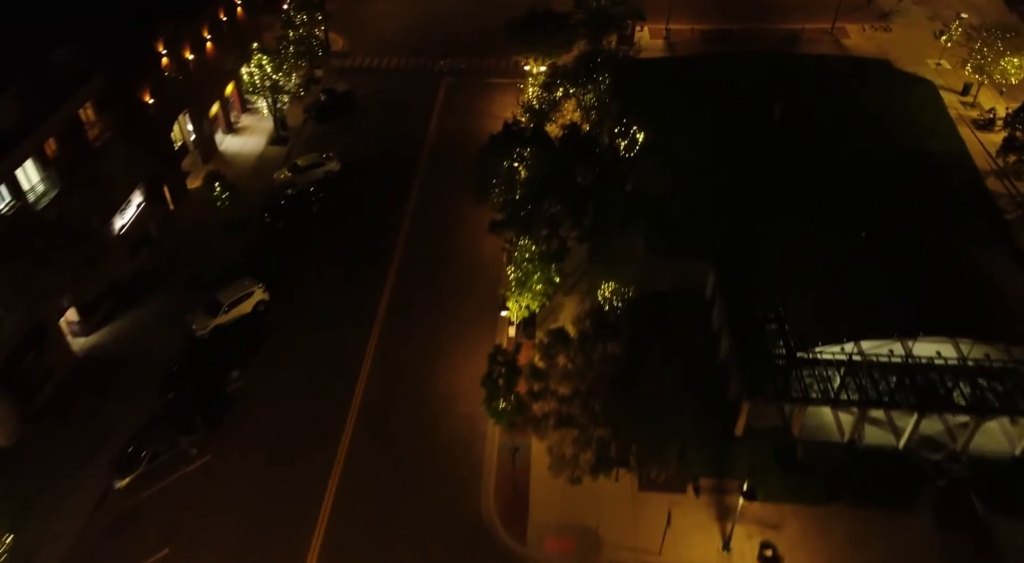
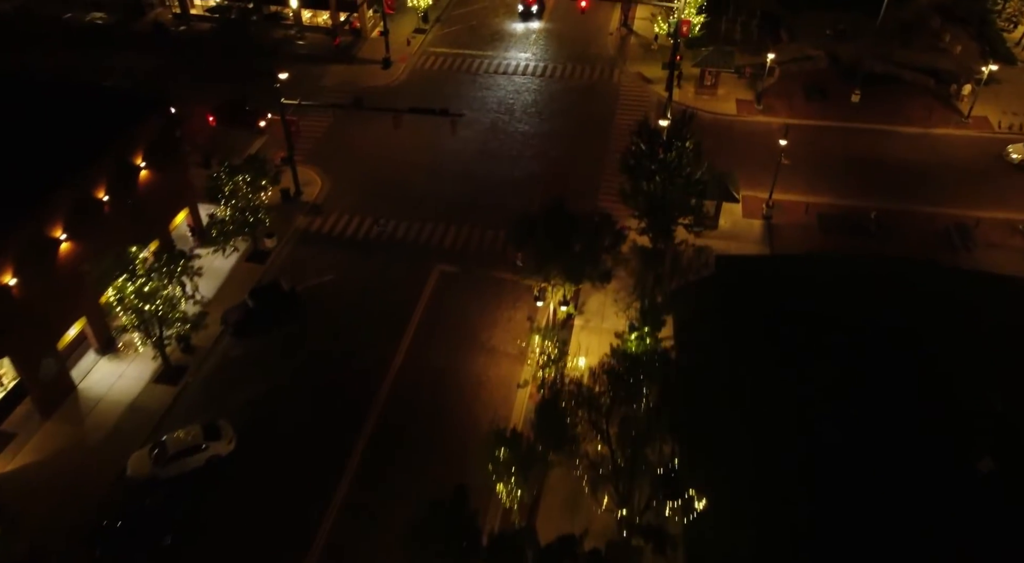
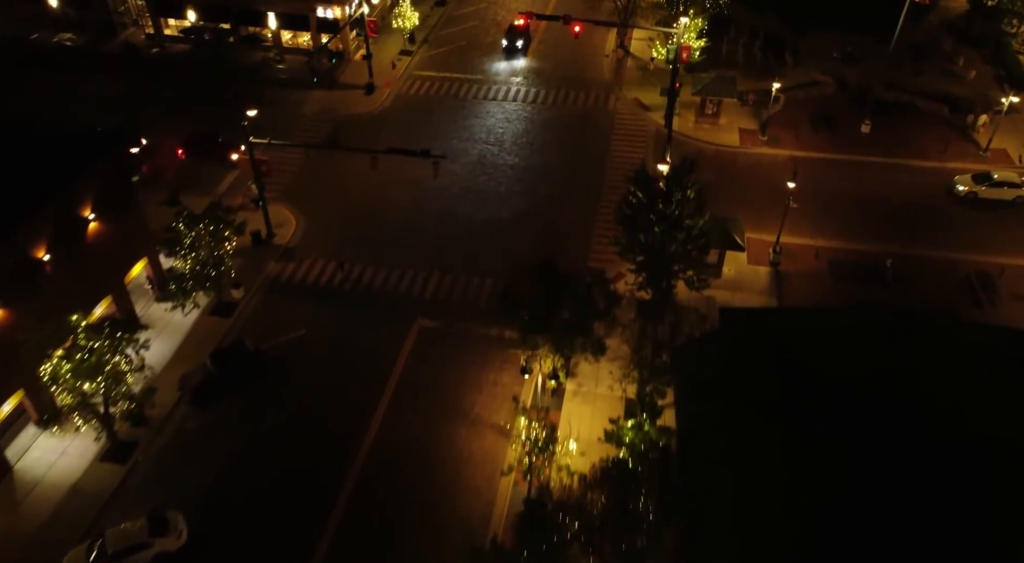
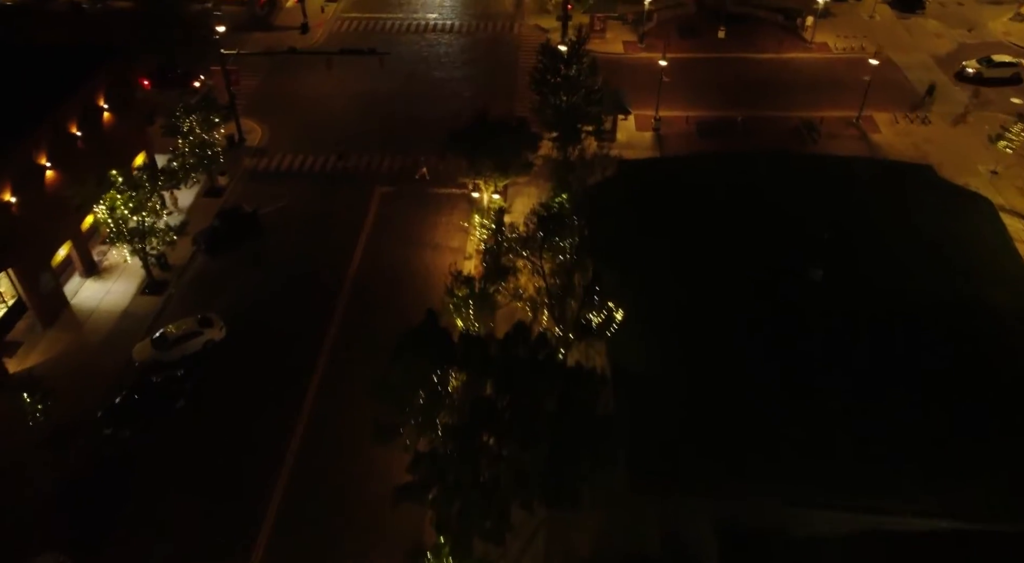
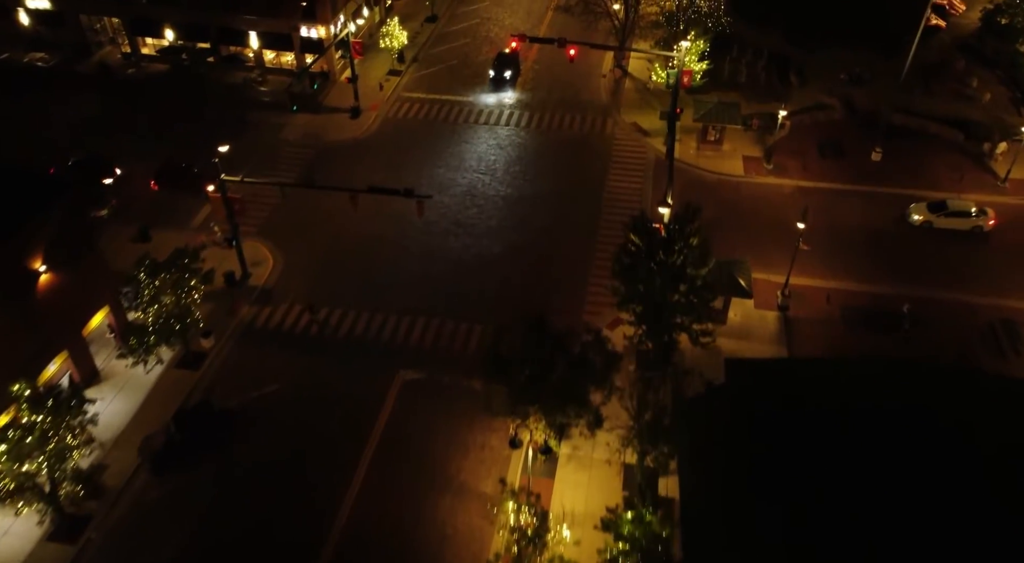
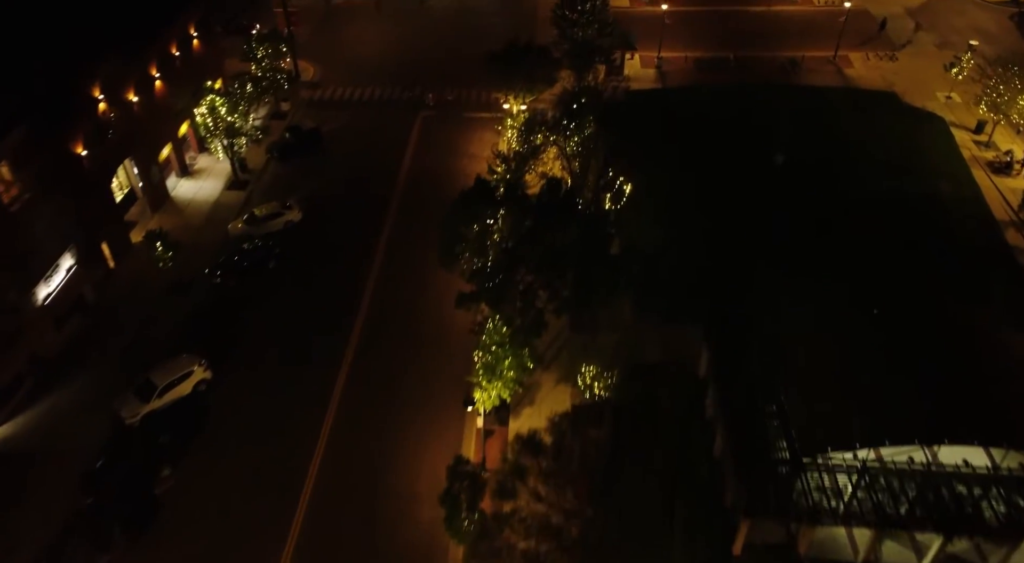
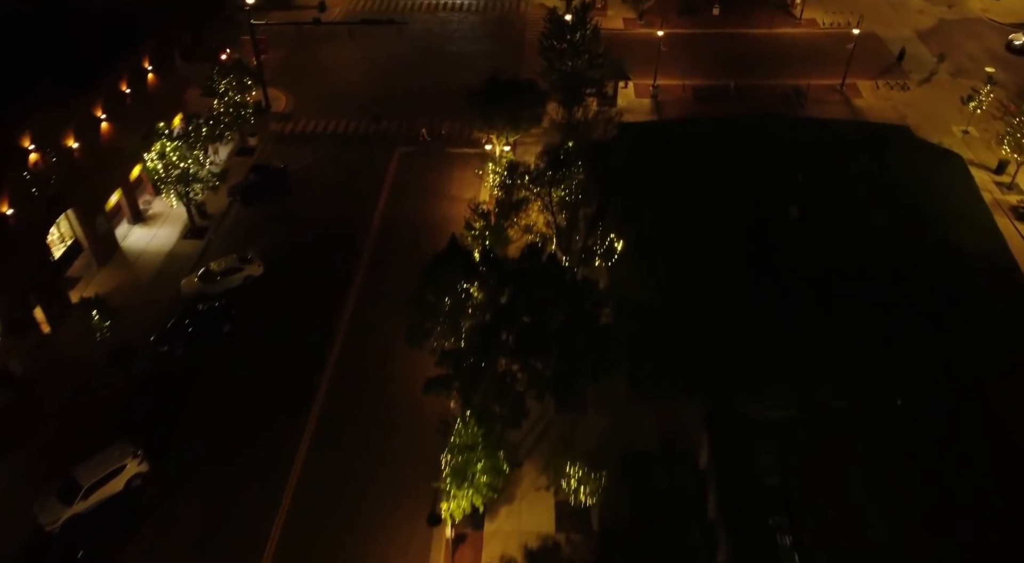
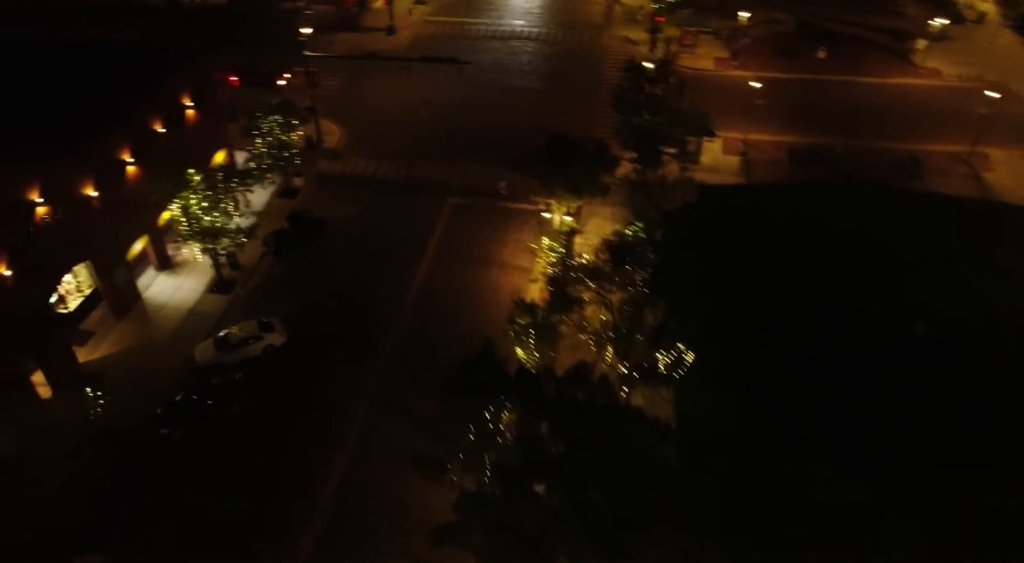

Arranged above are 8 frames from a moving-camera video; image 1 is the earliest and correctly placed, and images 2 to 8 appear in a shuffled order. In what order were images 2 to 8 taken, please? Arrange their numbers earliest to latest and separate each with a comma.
6, 7, 4, 8, 2, 3, 5
